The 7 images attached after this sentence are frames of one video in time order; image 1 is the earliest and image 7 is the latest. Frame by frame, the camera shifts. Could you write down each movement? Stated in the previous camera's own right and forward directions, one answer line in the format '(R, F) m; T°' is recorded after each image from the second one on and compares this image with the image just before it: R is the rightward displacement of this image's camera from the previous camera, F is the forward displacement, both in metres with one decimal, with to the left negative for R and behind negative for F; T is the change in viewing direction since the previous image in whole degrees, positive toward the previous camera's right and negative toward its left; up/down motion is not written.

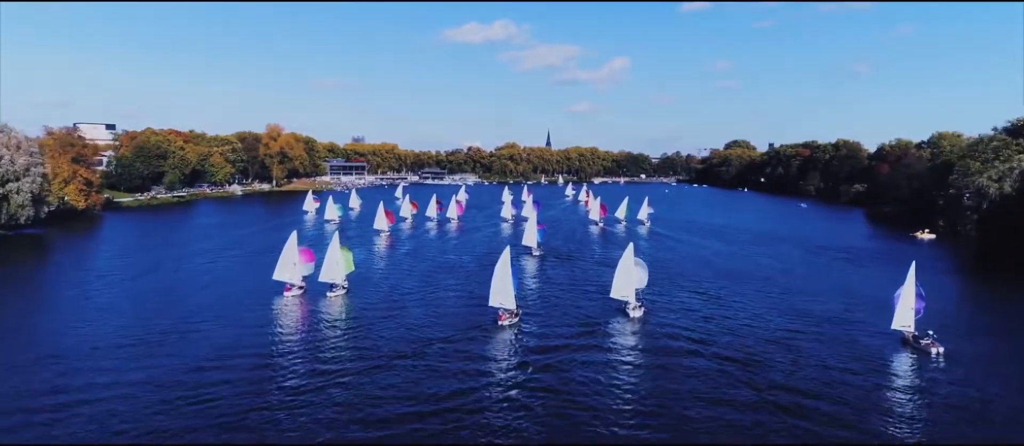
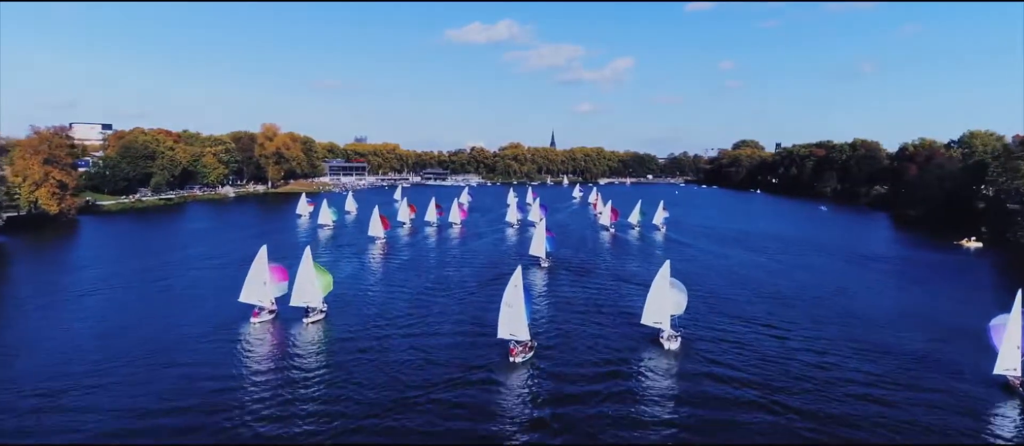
(-0.2, +5.3) m; 0°
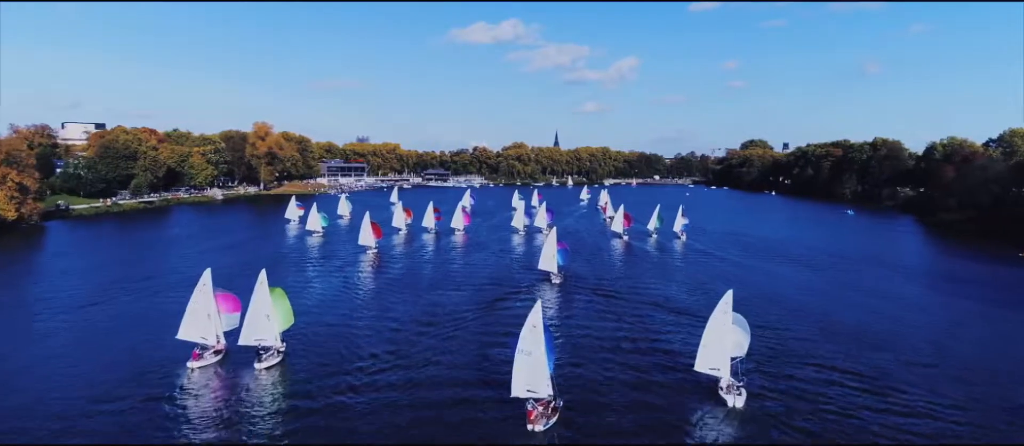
(-0.3, +6.4) m; 0°
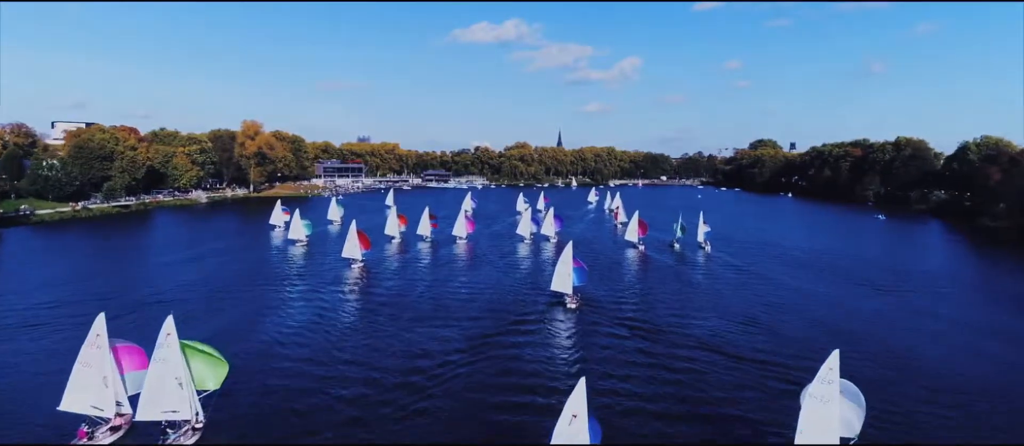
(-0.3, +6.9) m; 0°
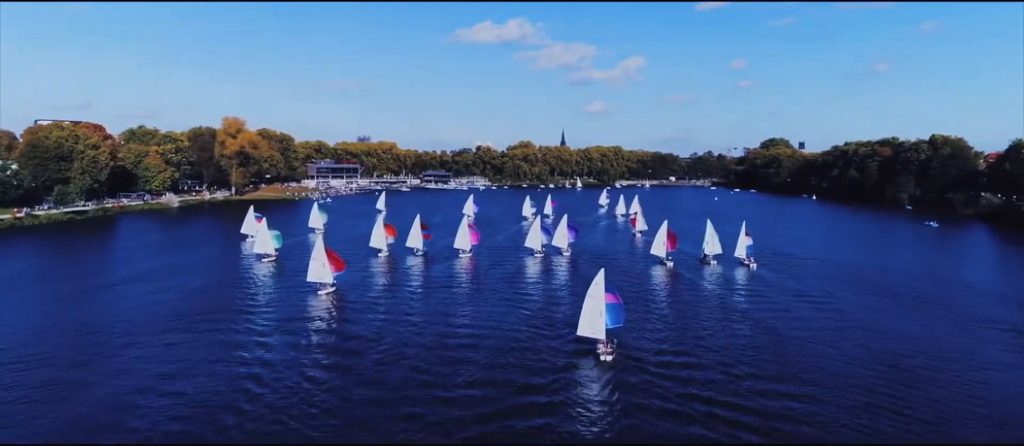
(-0.4, +9.7) m; 0°
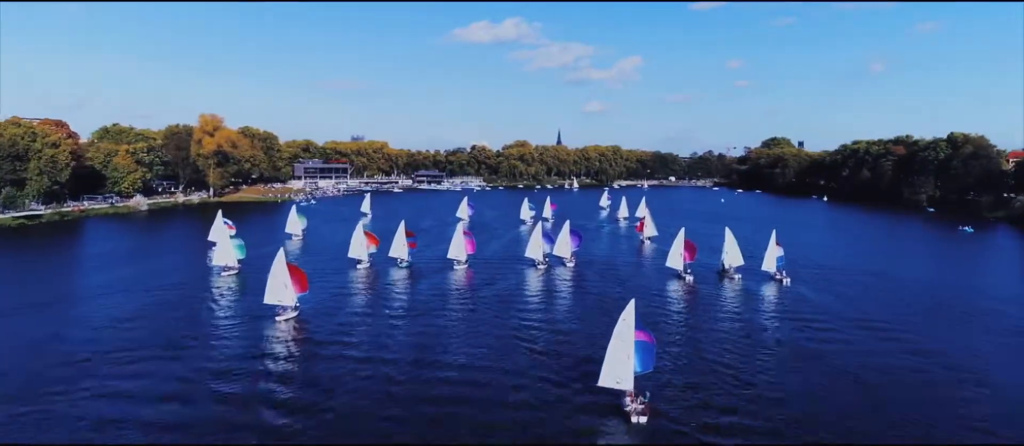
(-0.2, +6.7) m; 0°
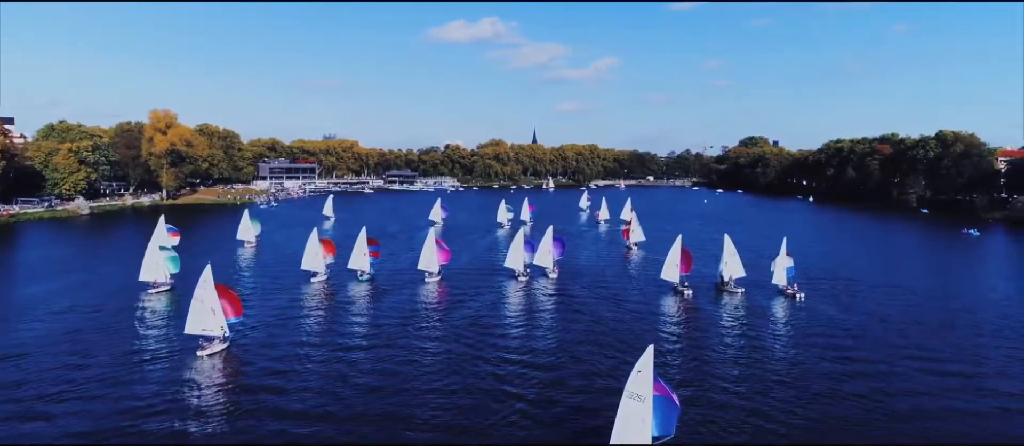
(0.0, +5.5) m; +2°
